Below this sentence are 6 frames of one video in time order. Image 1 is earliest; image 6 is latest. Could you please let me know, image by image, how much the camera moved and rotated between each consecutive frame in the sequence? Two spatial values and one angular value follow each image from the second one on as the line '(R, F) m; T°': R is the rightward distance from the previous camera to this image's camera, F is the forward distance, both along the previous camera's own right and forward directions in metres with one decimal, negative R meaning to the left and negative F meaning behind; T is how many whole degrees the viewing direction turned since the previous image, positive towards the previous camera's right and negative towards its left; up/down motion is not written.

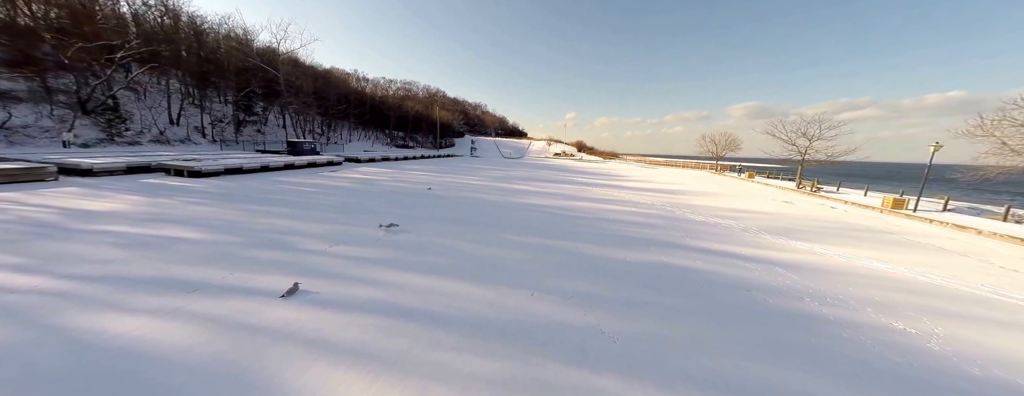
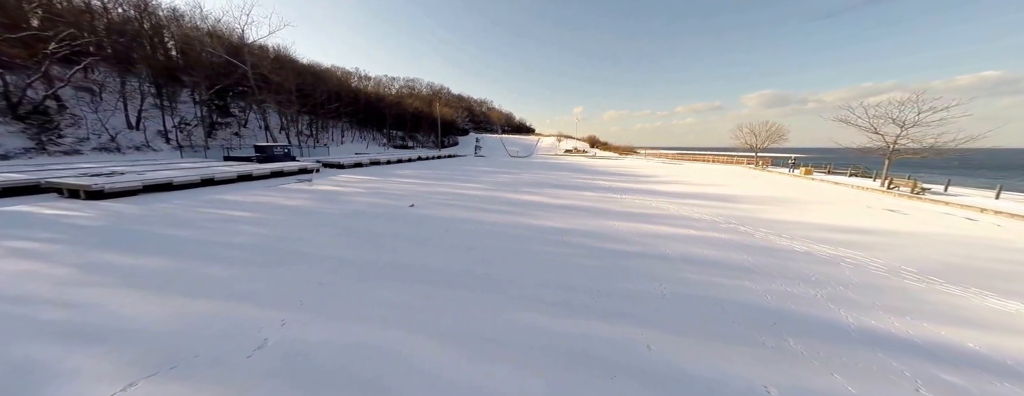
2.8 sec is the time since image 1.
(0.0, +2.5) m; -2°
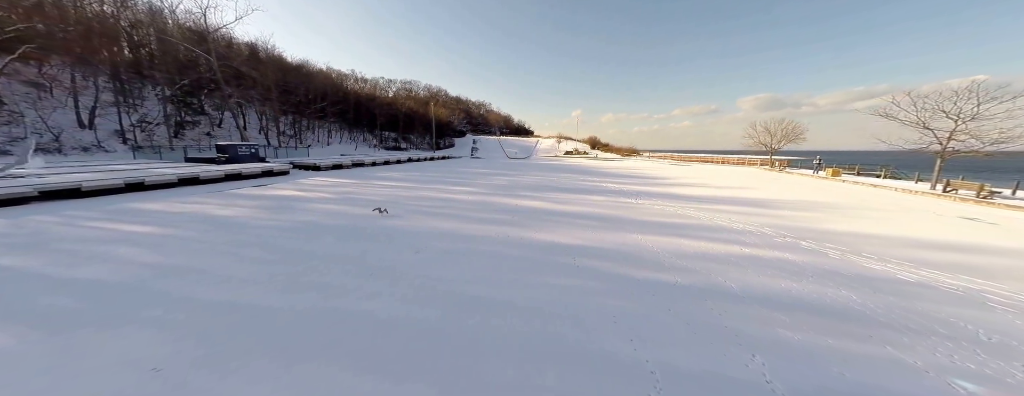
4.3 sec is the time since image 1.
(+0.1, +1.5) m; 0°
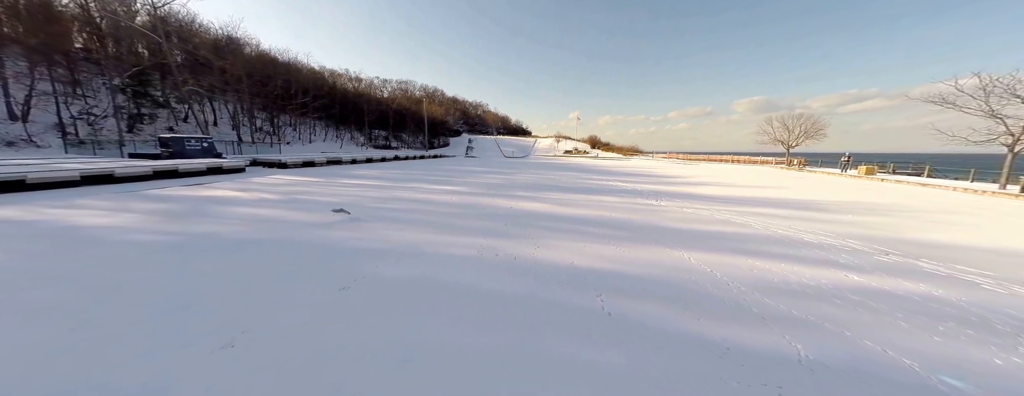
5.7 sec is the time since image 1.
(+0.1, +1.6) m; 0°
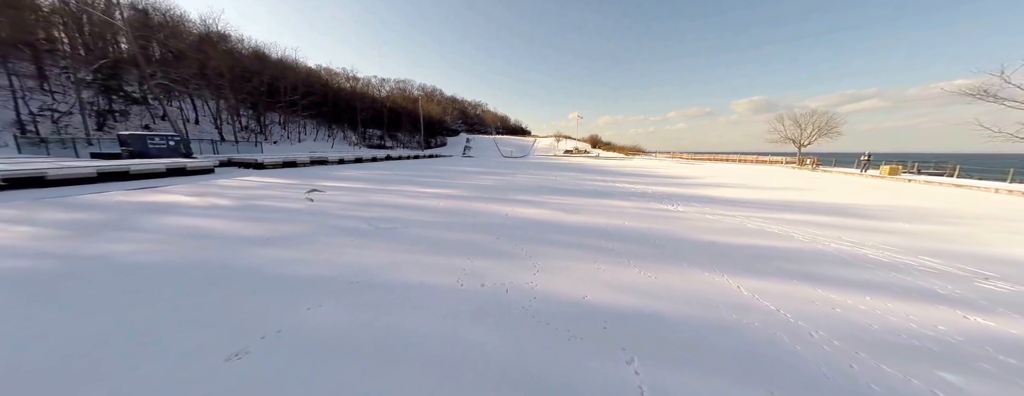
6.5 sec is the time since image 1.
(+0.1, +0.9) m; 0°
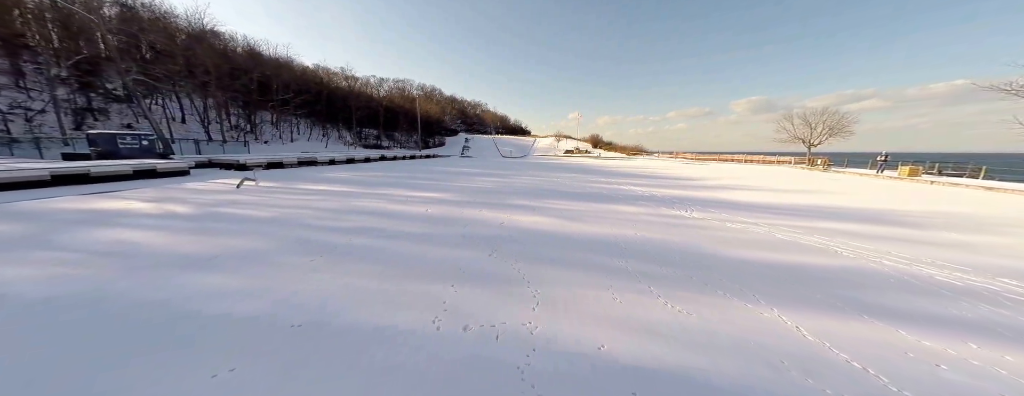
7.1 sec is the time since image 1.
(+0.1, +0.6) m; 0°
